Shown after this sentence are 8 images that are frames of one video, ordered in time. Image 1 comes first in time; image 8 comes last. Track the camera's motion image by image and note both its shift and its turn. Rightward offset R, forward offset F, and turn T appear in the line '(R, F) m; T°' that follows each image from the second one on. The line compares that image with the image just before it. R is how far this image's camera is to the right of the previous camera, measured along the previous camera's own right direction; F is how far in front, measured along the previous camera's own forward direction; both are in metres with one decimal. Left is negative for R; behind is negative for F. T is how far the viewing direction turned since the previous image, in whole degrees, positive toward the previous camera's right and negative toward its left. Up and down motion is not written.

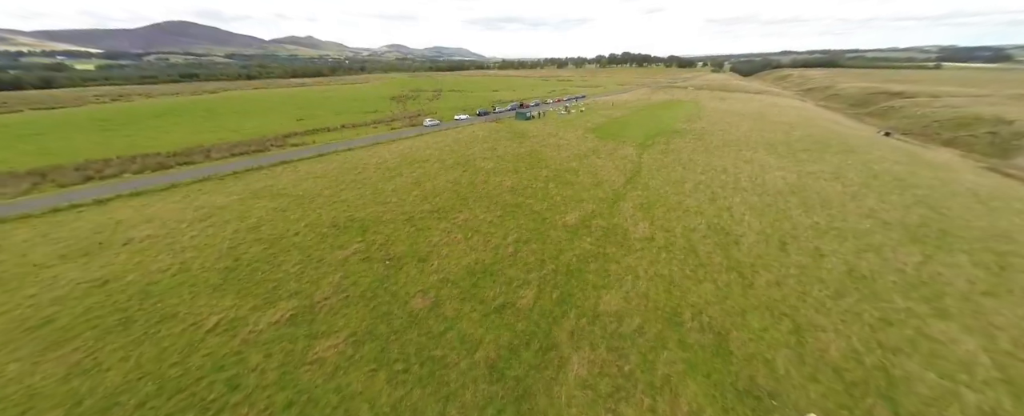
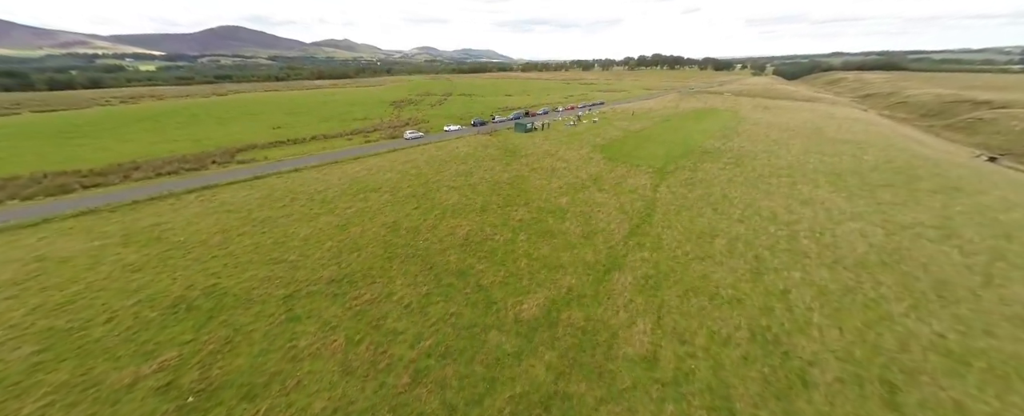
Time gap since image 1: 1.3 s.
(+5.2, +8.7) m; -4°
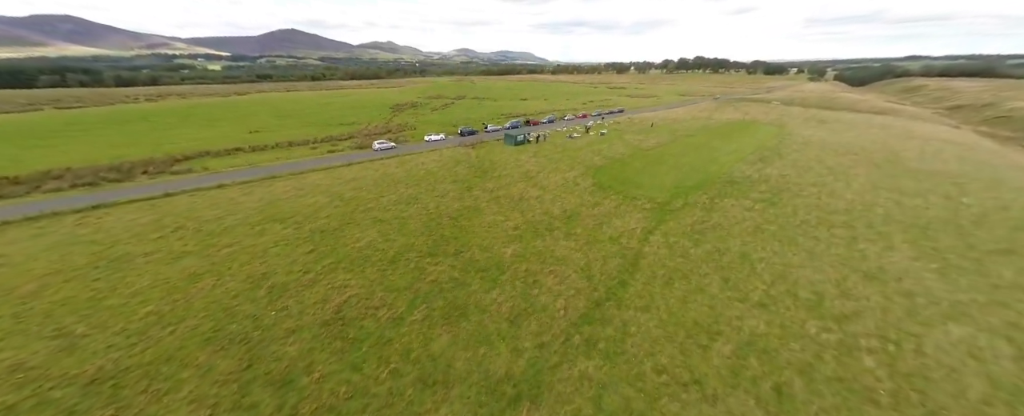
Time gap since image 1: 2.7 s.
(+7.2, +7.5) m; -6°
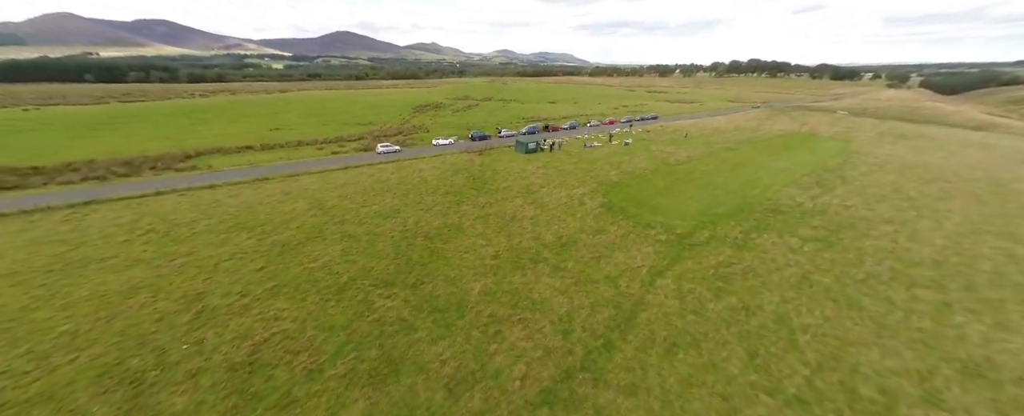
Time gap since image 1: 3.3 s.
(+3.5, +3.6) m; -6°
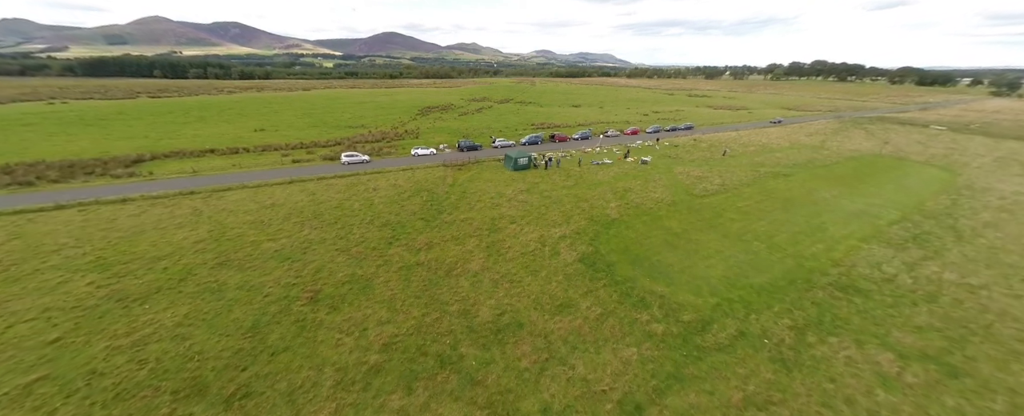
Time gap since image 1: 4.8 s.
(+5.8, +7.6) m; -6°
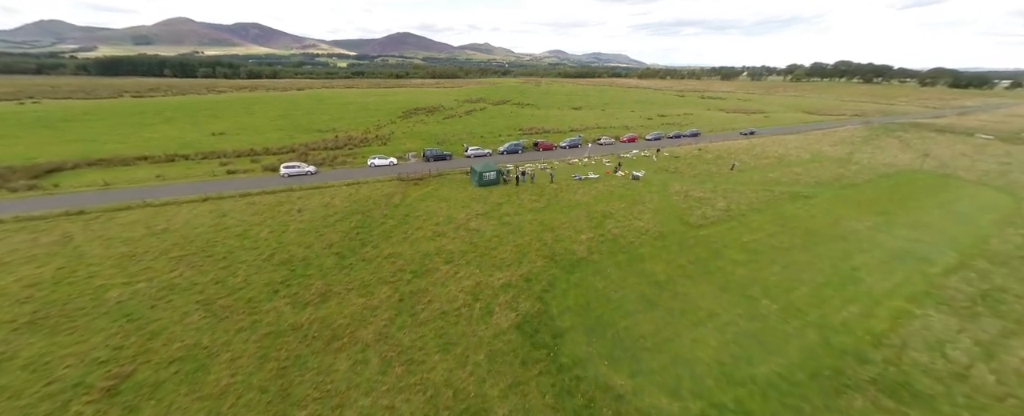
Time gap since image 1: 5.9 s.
(+4.8, +5.3) m; -2°
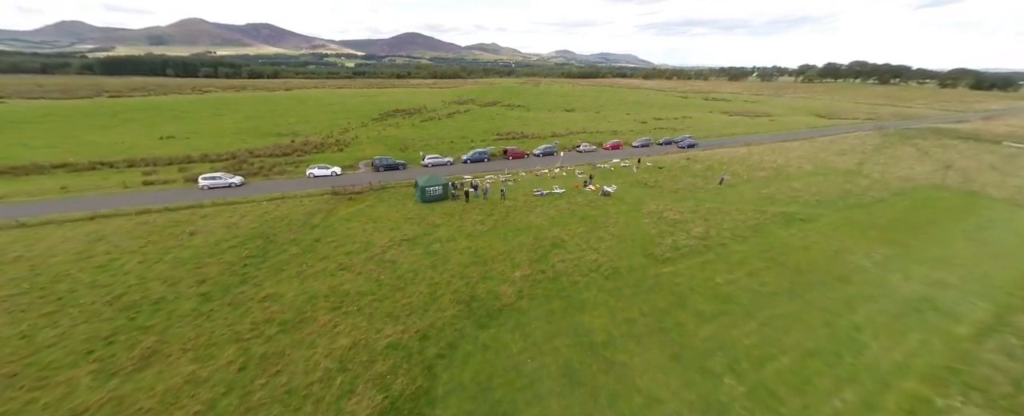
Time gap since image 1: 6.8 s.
(+5.4, +4.0) m; -1°
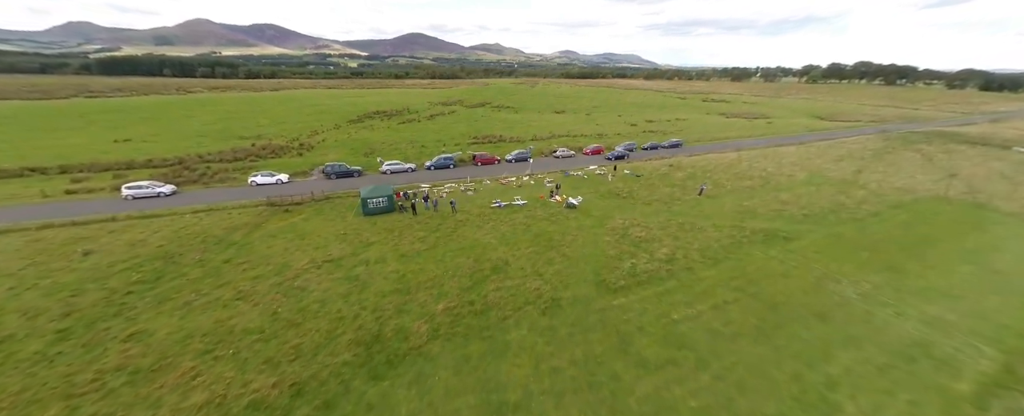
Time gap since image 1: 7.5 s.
(+4.3, +2.5) m; -1°
